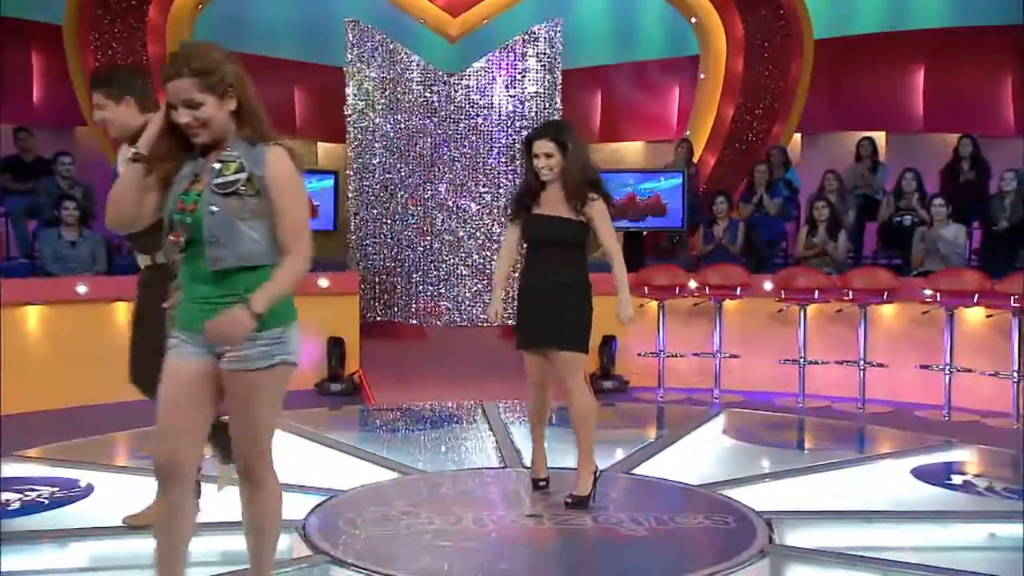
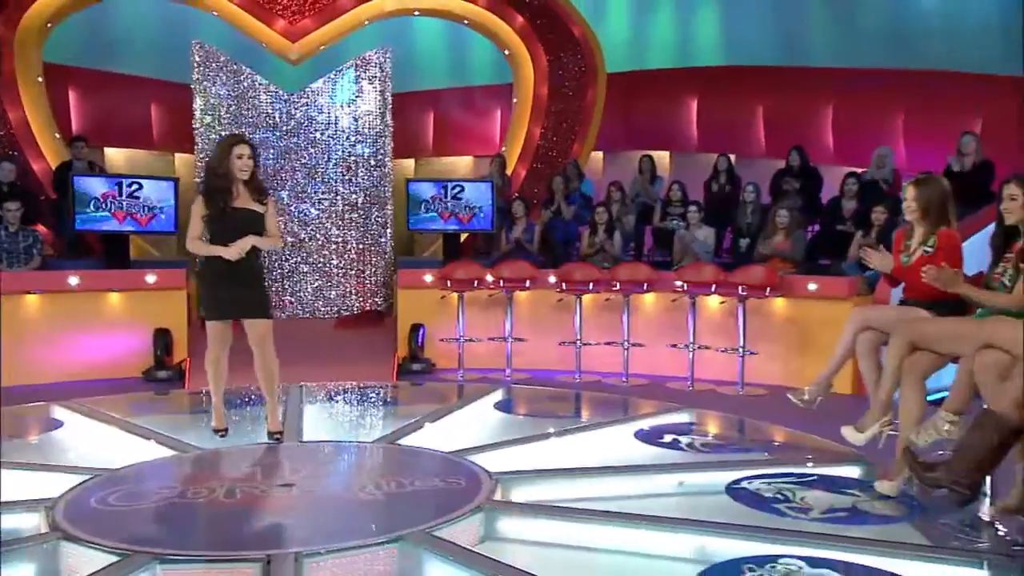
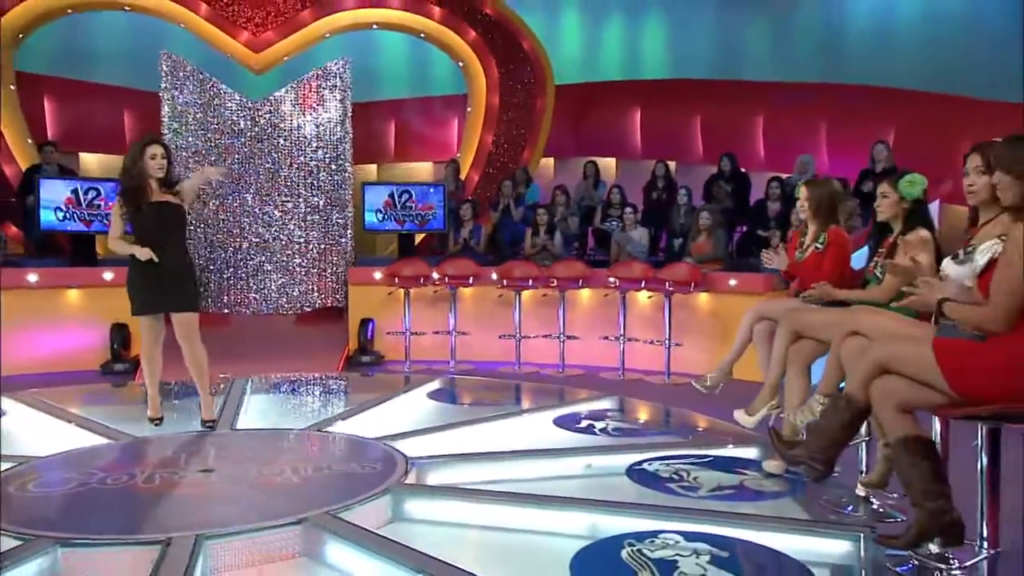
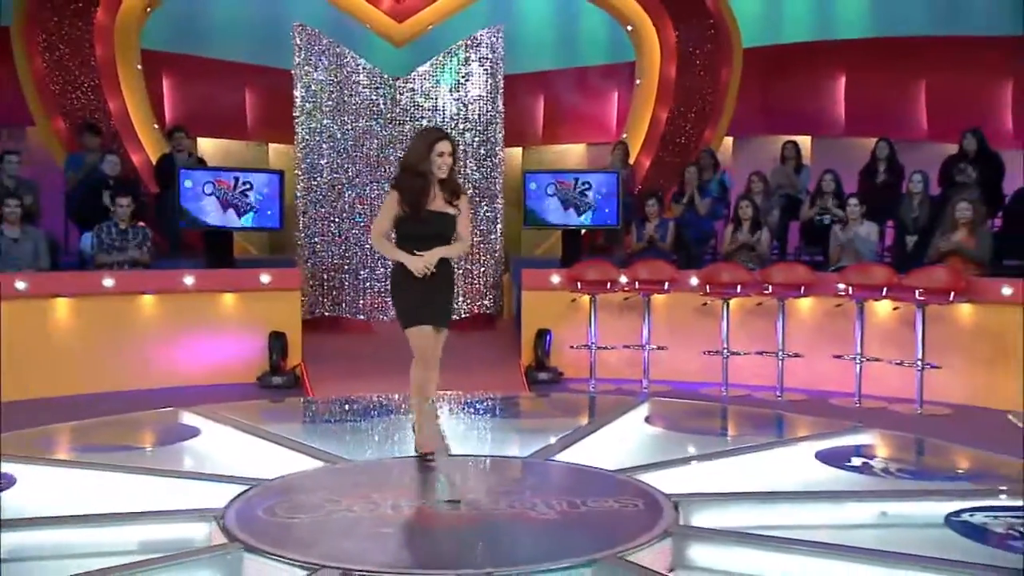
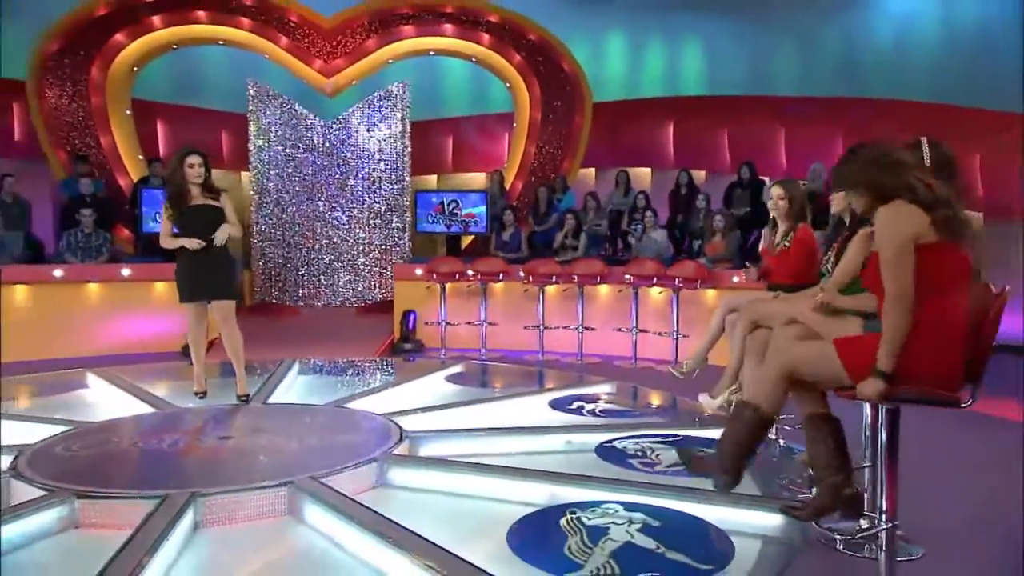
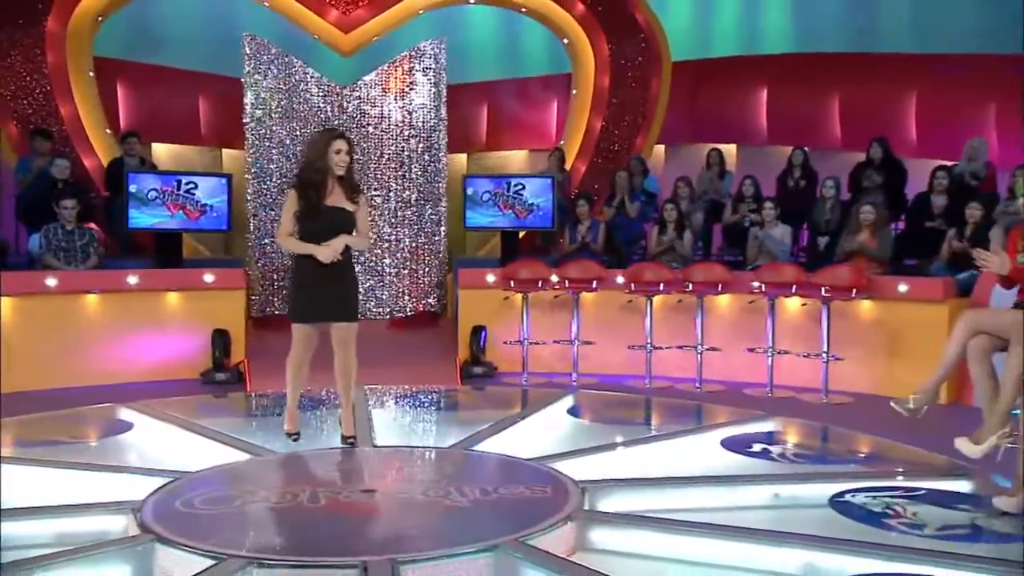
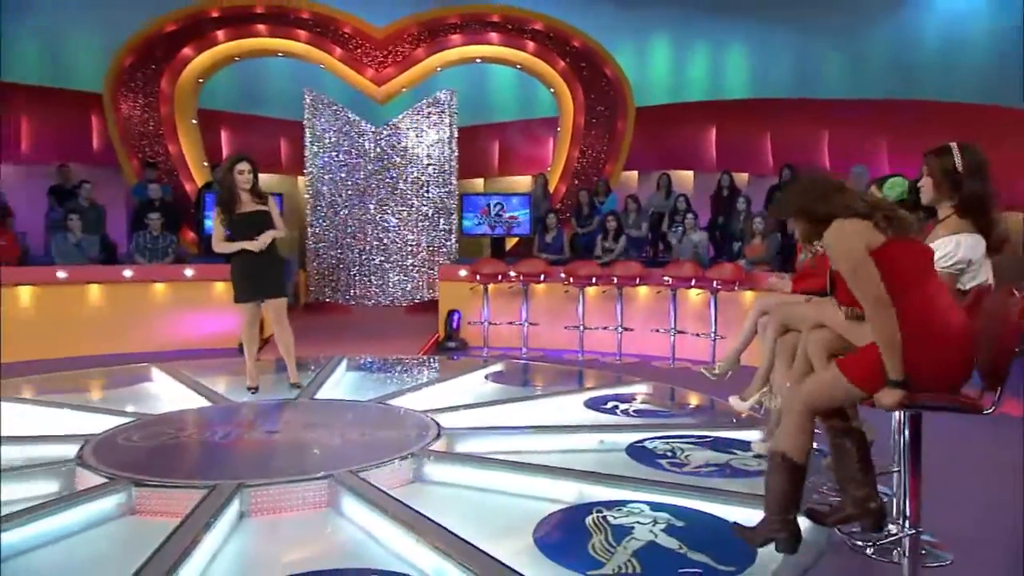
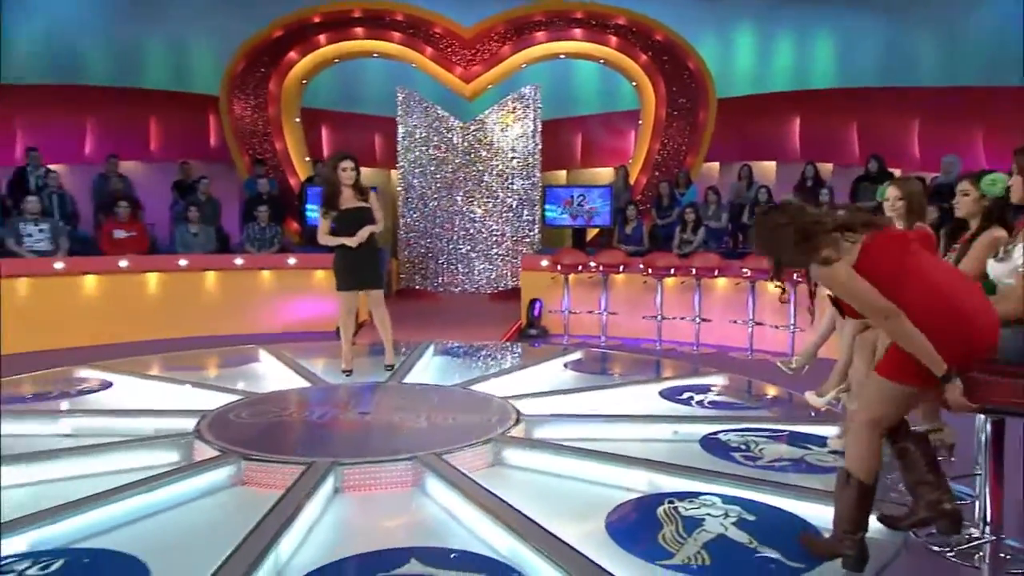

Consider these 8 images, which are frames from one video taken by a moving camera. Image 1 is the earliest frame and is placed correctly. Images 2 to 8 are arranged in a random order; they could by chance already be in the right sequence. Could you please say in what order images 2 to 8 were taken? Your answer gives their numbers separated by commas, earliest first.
4, 6, 2, 3, 5, 7, 8
